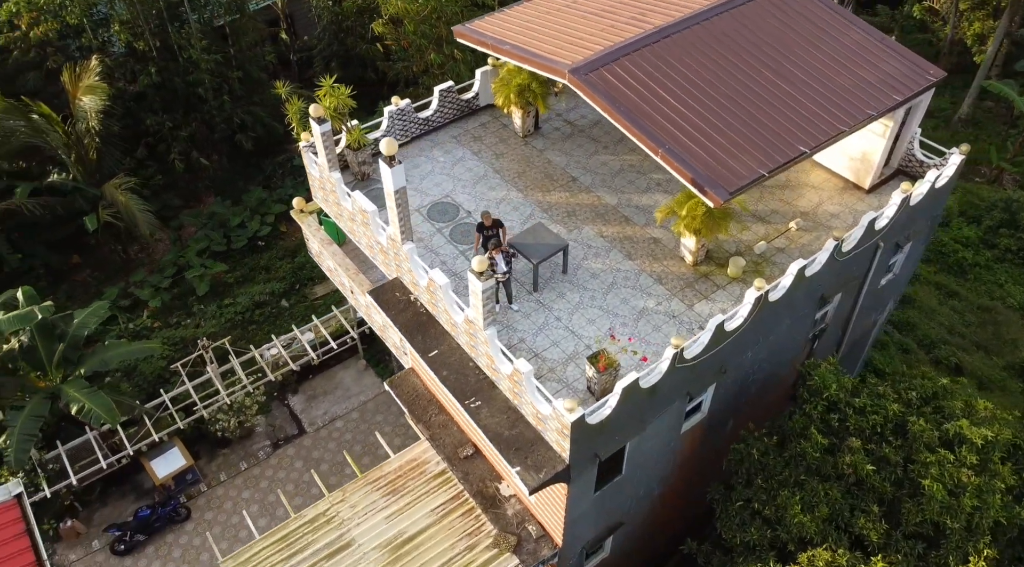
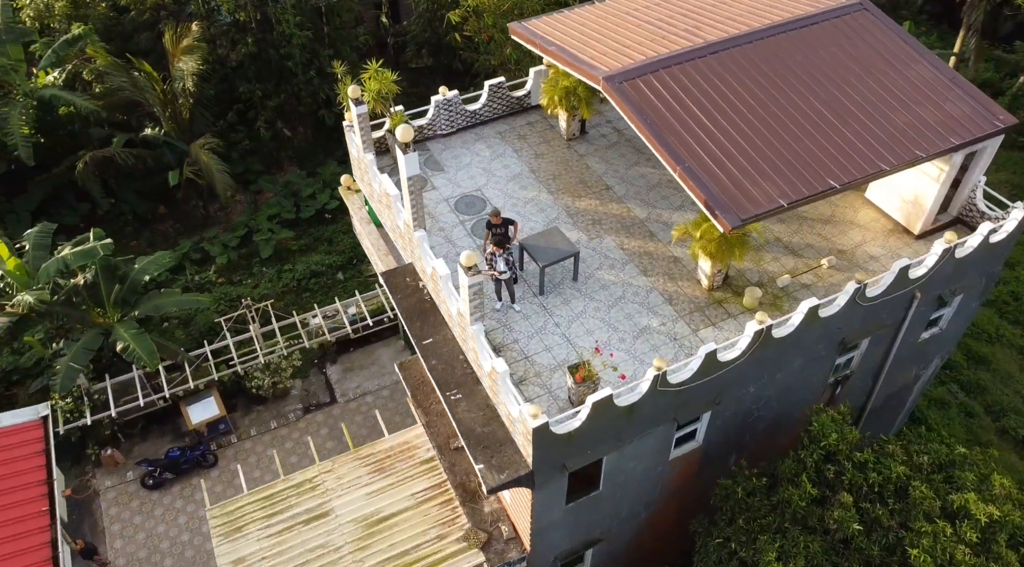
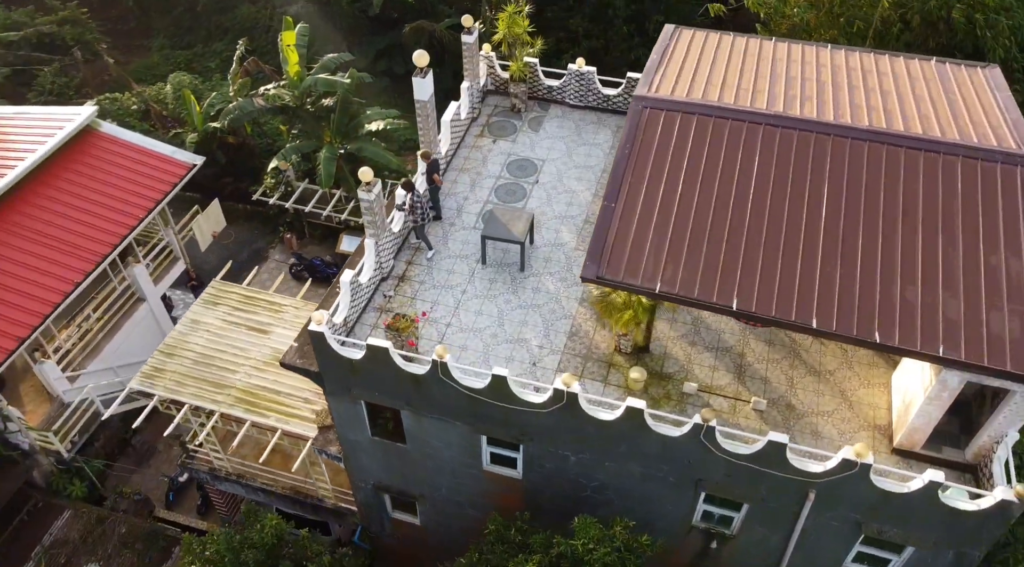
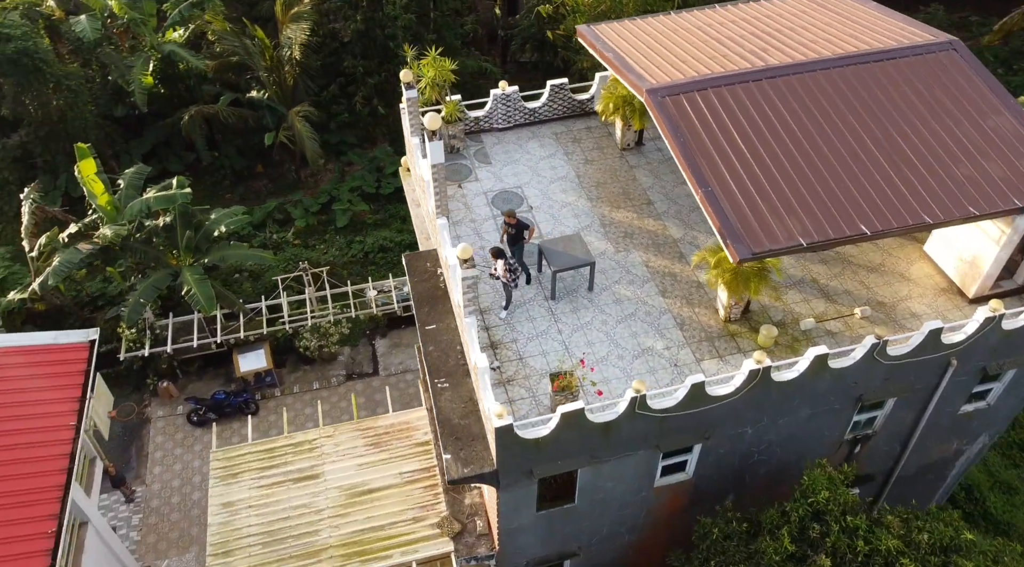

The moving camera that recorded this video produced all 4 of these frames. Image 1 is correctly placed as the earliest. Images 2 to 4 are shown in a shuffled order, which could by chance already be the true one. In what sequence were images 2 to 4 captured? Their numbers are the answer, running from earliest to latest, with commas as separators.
2, 4, 3
